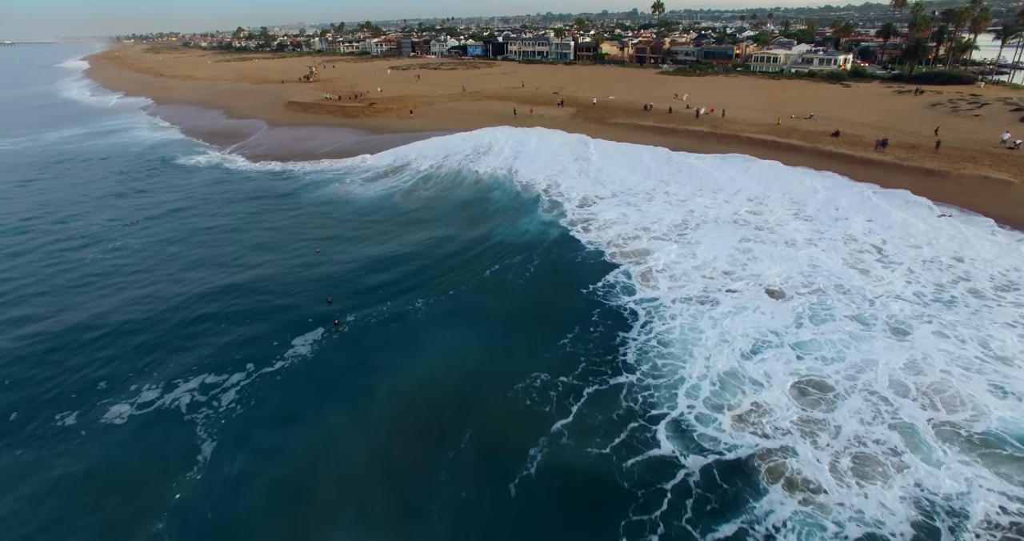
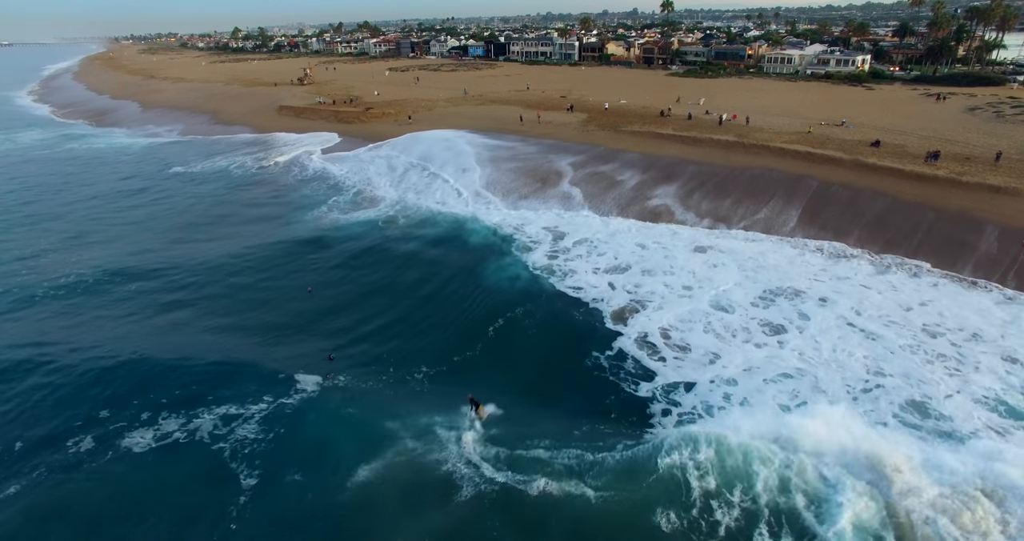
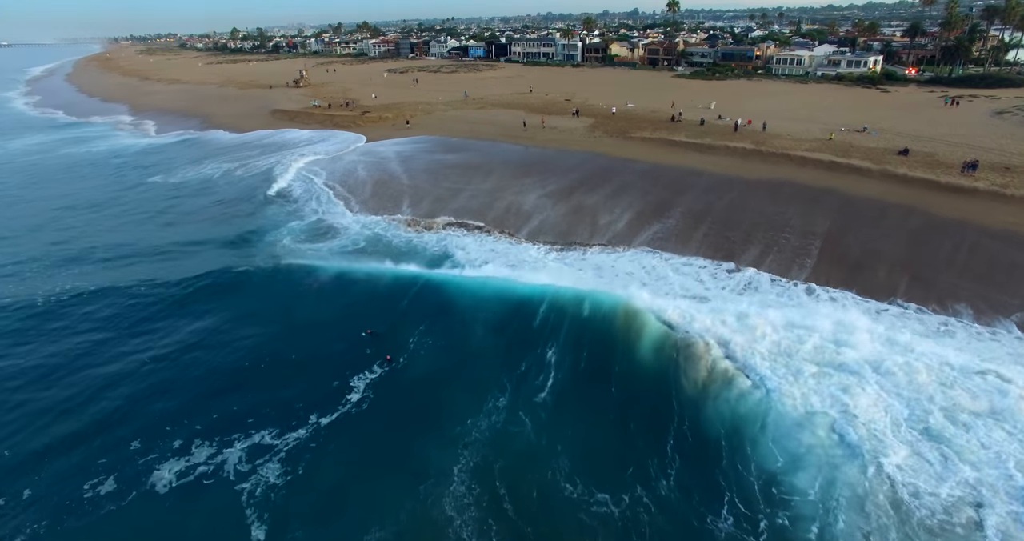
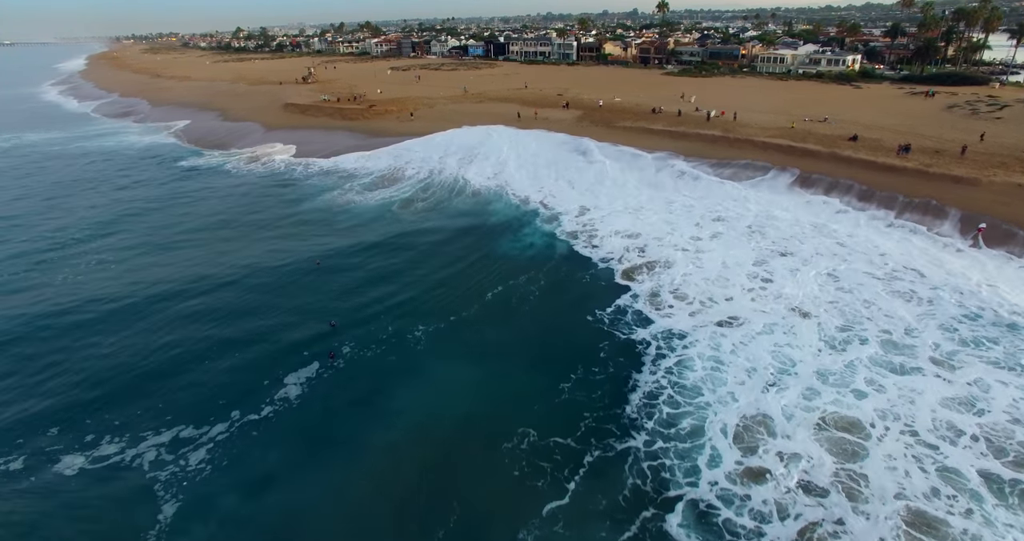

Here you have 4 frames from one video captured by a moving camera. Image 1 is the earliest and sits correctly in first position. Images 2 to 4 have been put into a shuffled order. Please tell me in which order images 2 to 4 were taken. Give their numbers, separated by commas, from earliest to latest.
4, 2, 3
